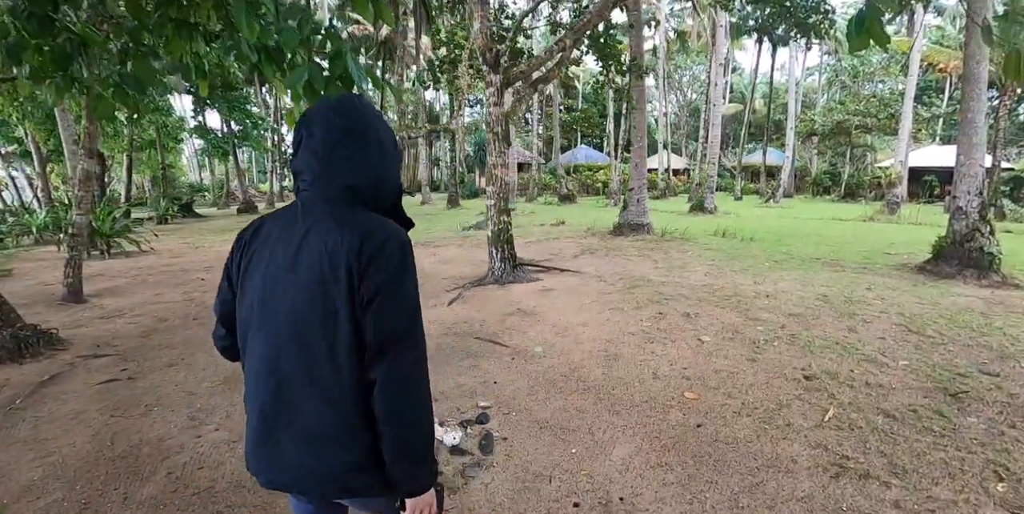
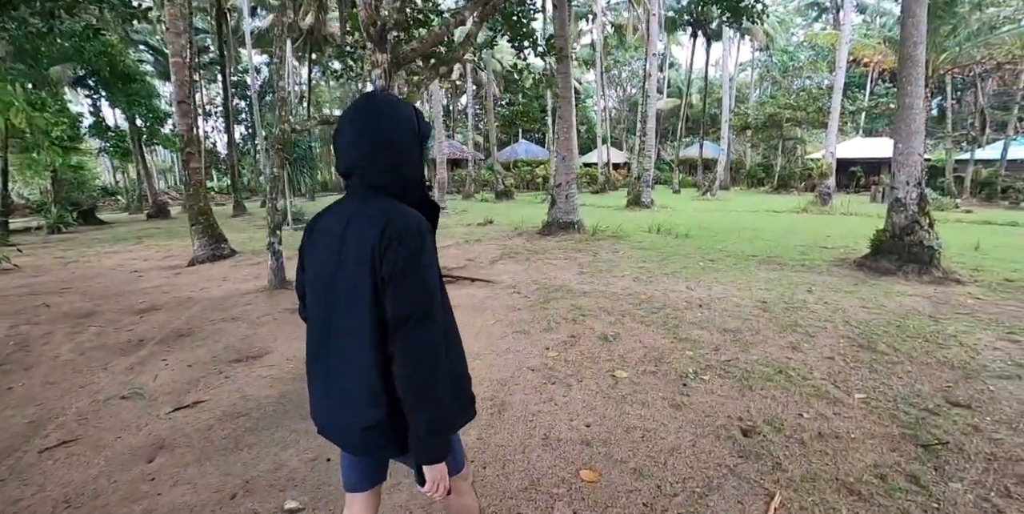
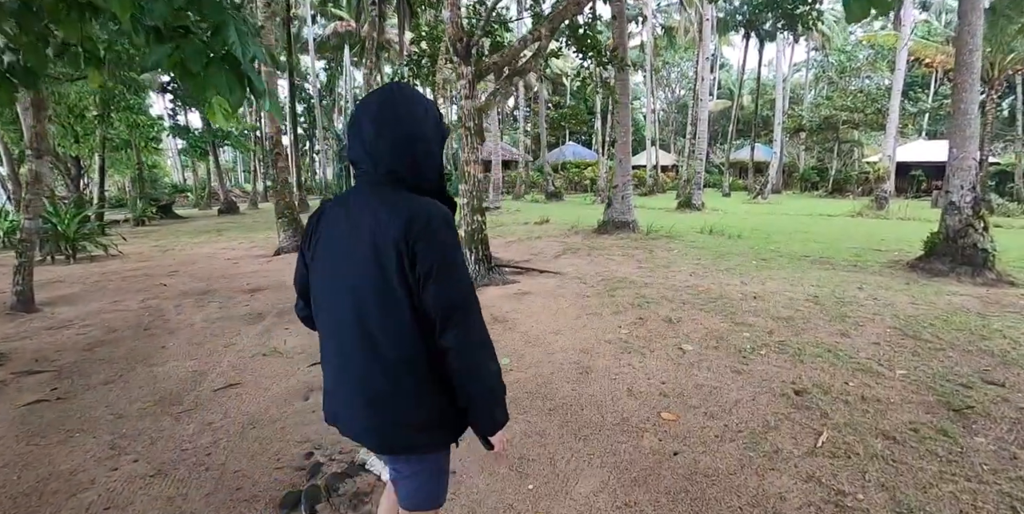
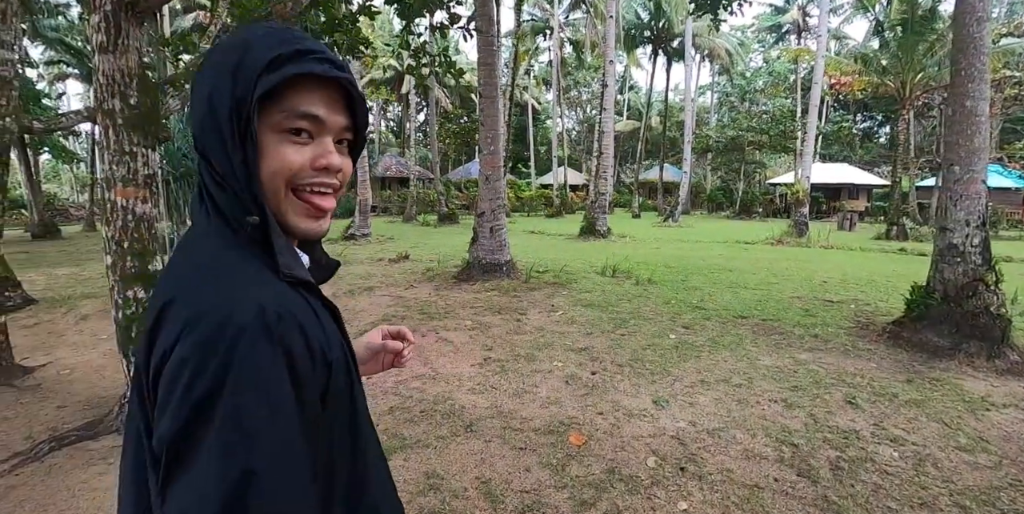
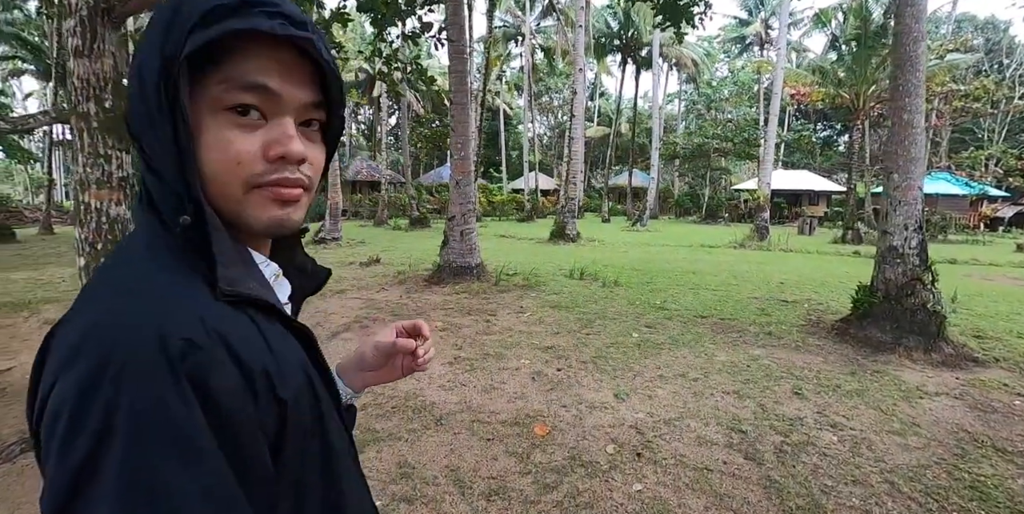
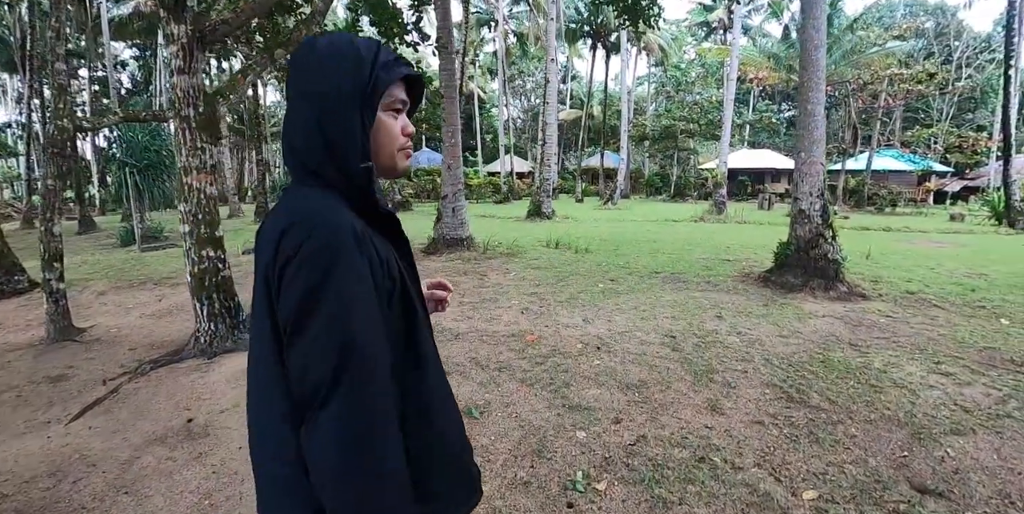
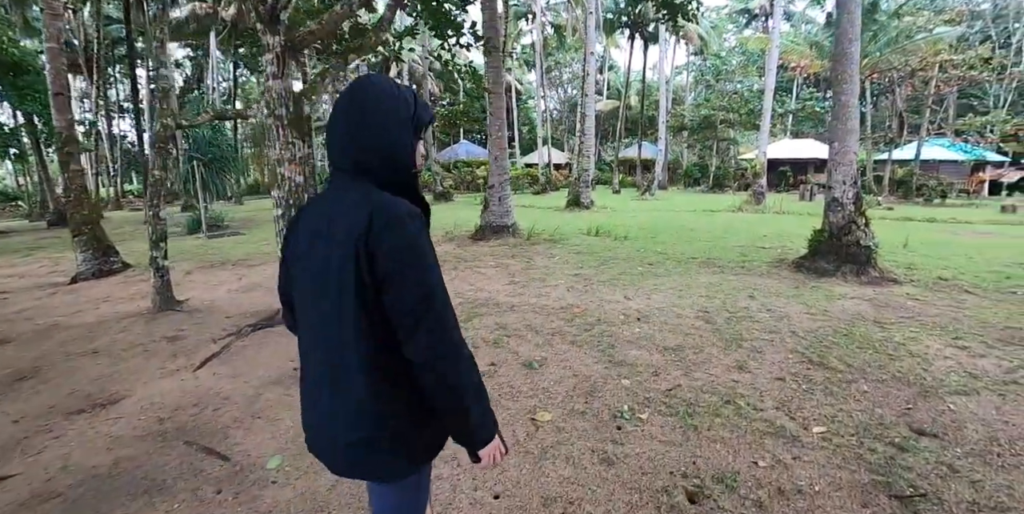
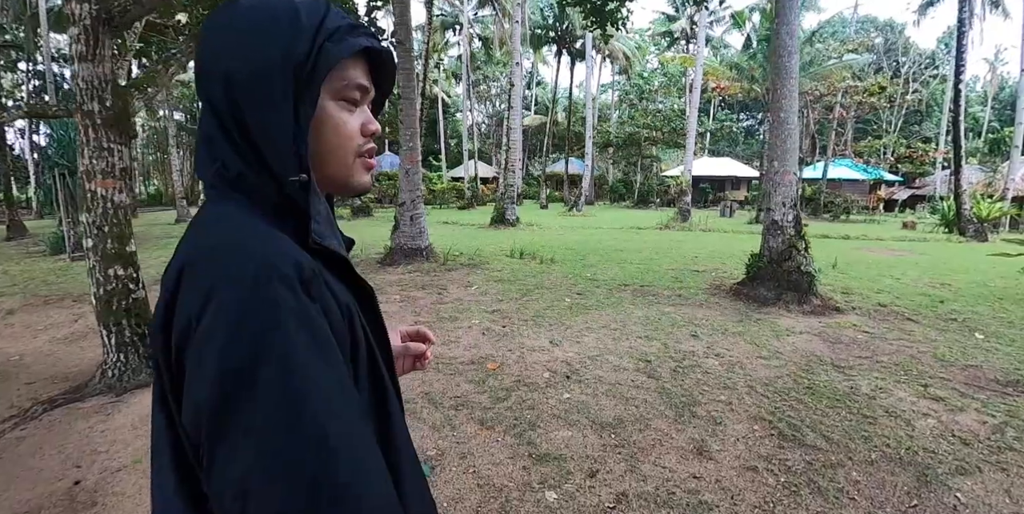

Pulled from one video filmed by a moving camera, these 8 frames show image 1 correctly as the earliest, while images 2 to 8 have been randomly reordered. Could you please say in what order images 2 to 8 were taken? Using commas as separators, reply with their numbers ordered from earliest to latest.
3, 2, 7, 6, 8, 5, 4
